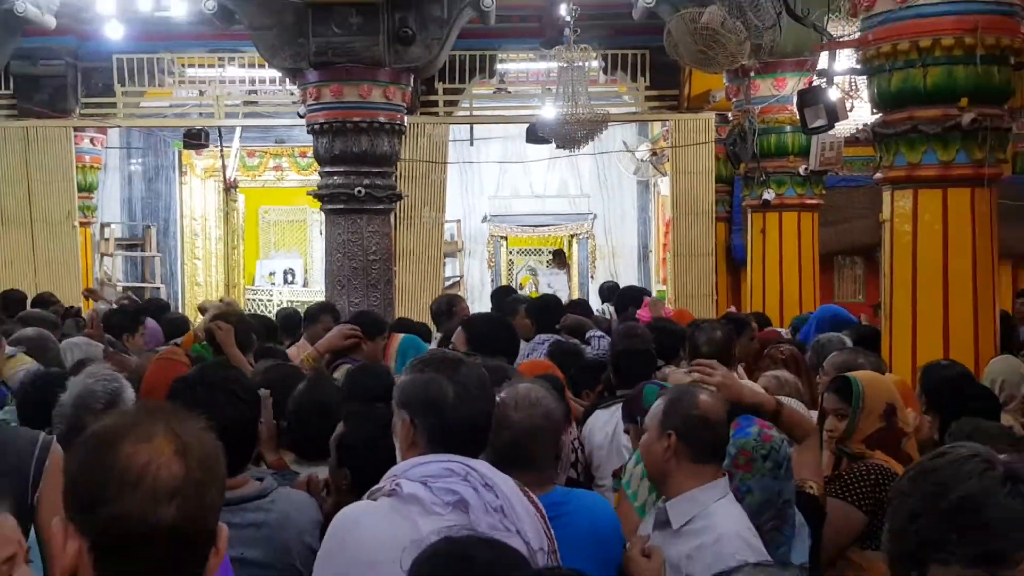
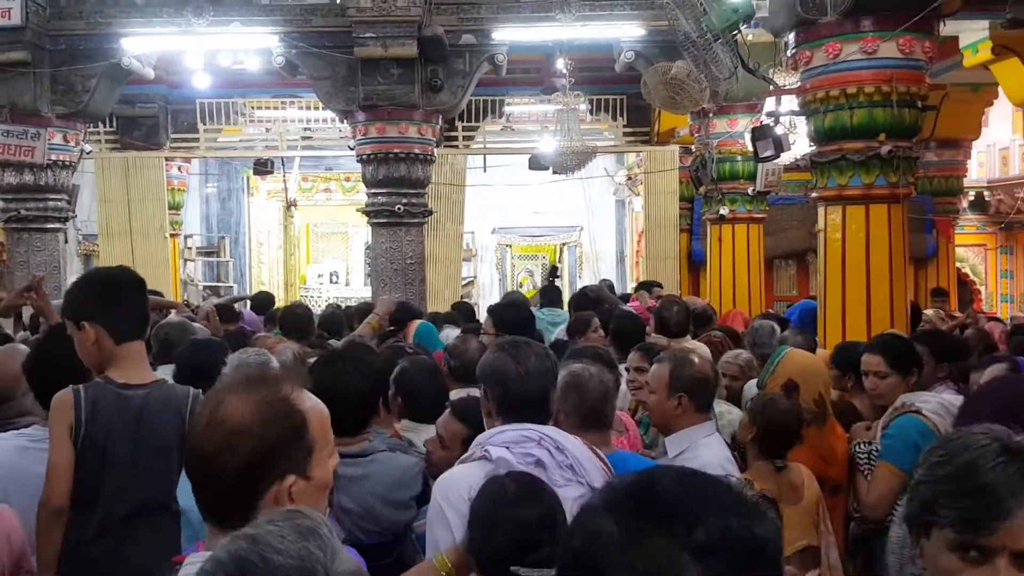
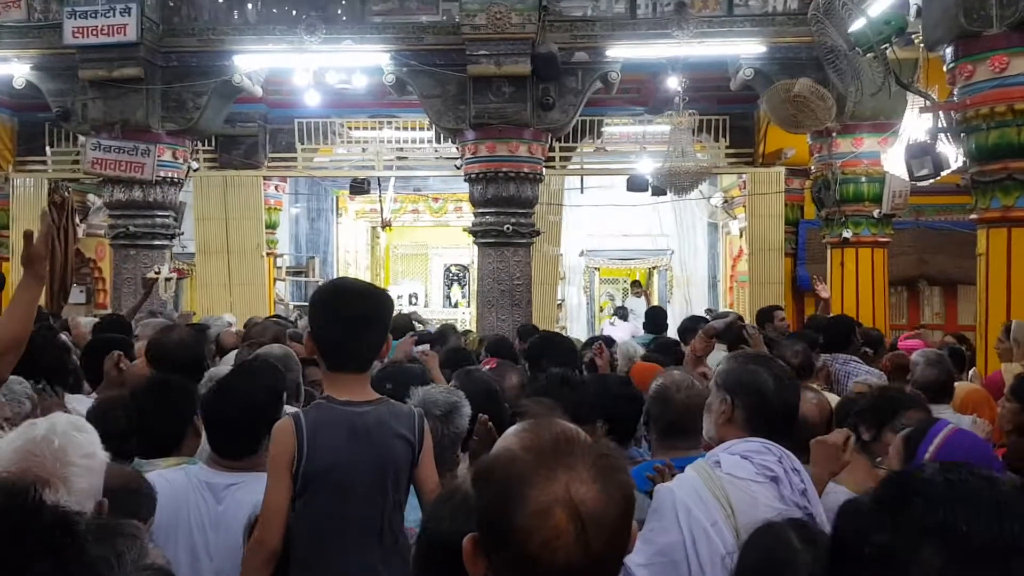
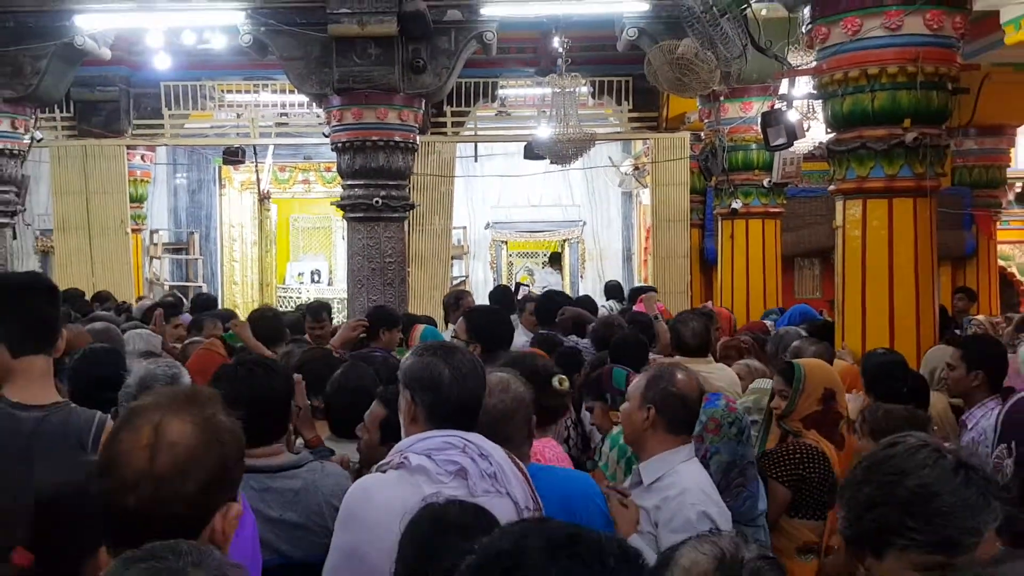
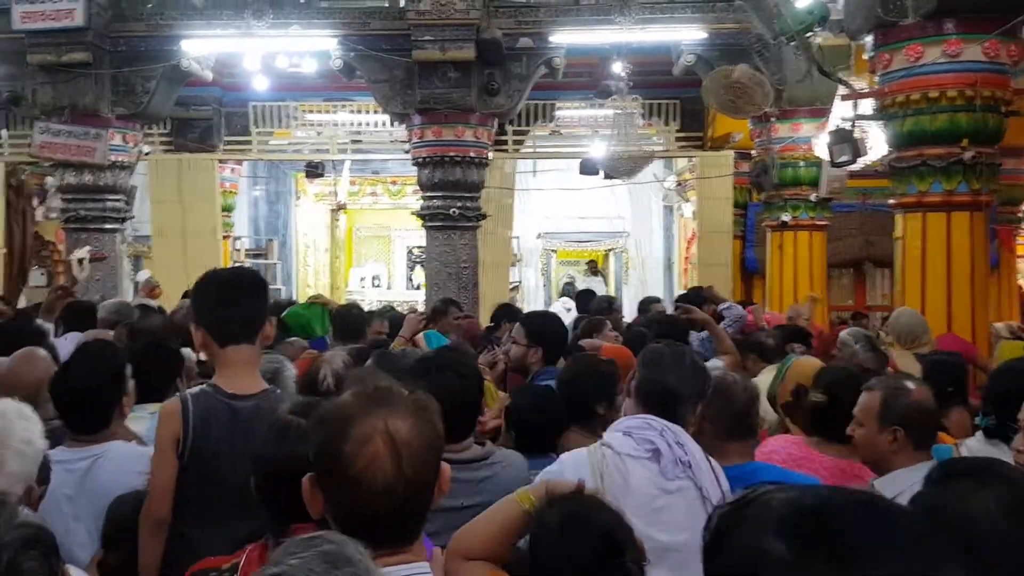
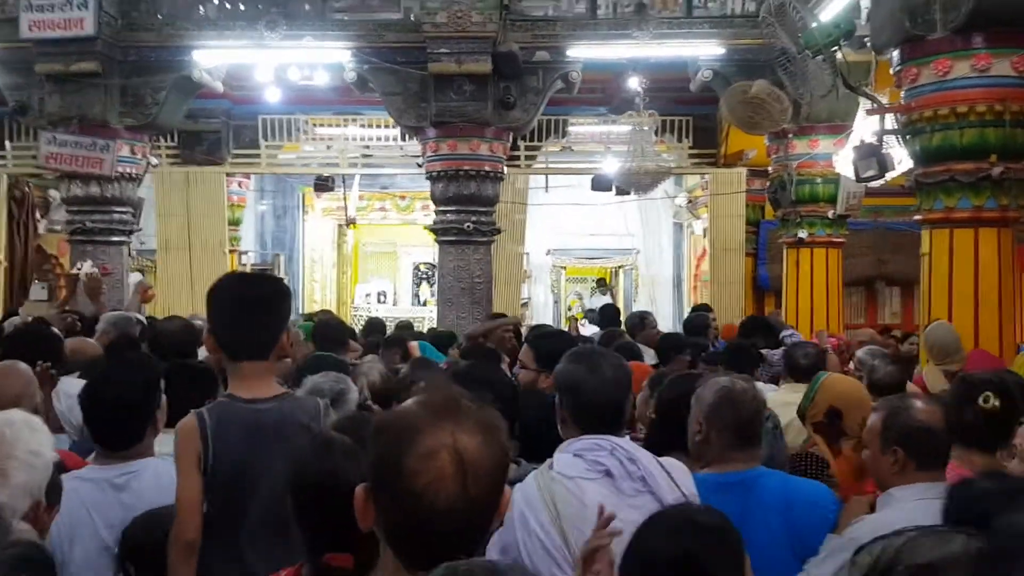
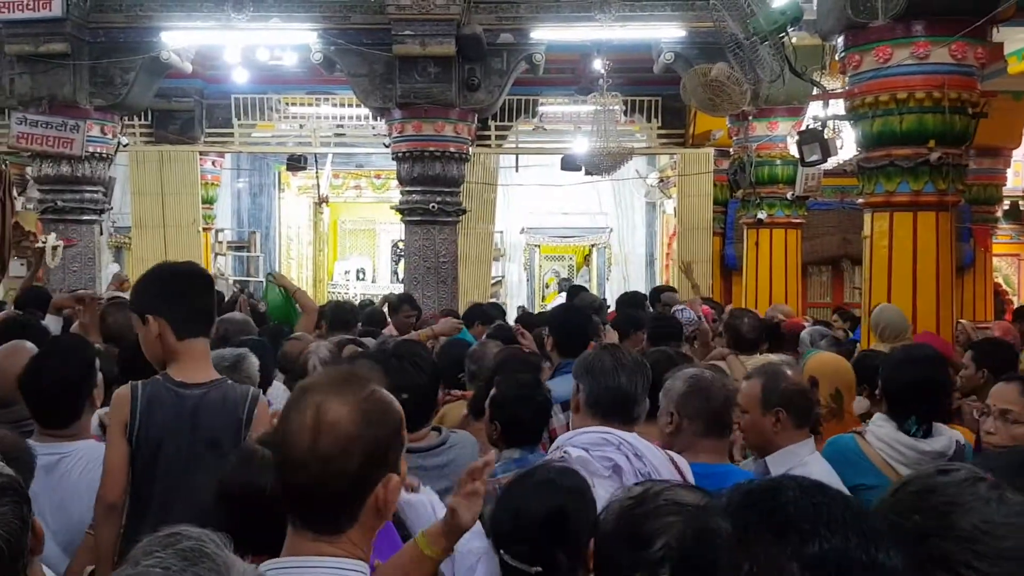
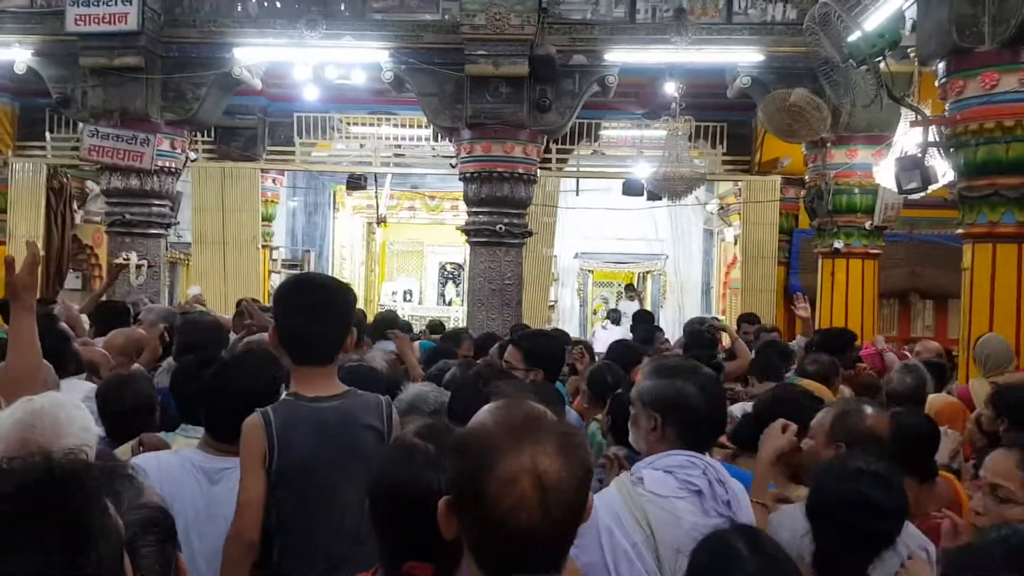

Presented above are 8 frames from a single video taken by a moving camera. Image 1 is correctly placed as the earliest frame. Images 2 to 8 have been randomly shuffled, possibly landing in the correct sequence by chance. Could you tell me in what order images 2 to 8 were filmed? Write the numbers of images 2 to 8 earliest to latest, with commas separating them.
4, 2, 7, 5, 6, 8, 3
